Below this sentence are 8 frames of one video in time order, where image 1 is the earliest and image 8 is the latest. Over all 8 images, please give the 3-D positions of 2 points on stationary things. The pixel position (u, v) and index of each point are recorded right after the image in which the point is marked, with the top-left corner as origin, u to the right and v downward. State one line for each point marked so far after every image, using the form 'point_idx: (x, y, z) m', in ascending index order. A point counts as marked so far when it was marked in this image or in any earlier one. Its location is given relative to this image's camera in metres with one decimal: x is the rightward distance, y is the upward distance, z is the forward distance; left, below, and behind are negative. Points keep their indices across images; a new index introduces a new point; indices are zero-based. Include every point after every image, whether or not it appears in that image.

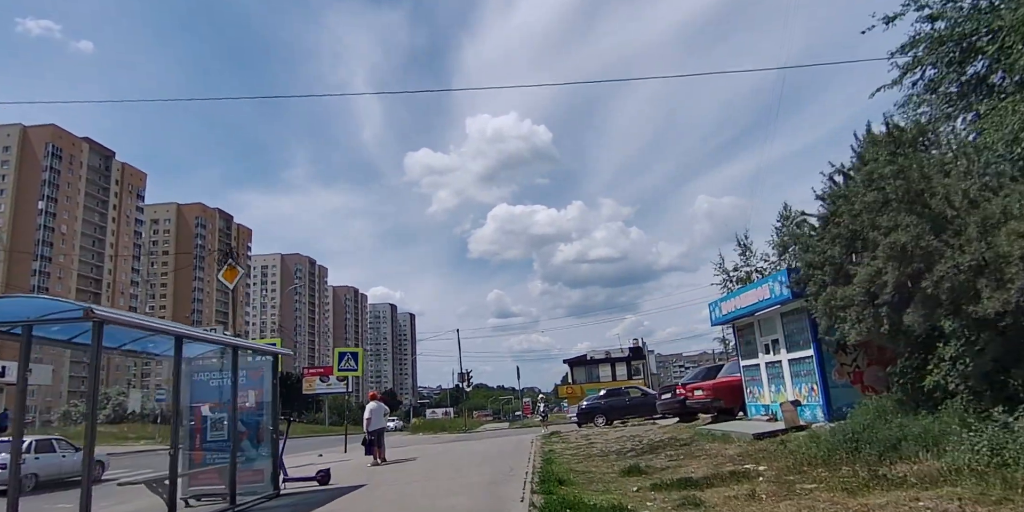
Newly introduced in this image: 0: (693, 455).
0: (+3.0, -3.3, +11.2) m
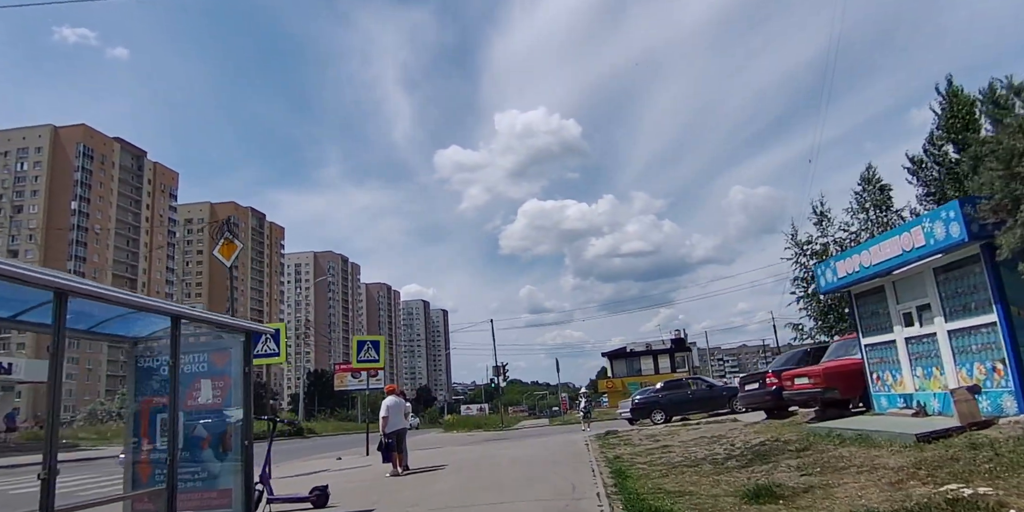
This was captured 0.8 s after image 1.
0: (+3.7, -2.5, +7.9) m
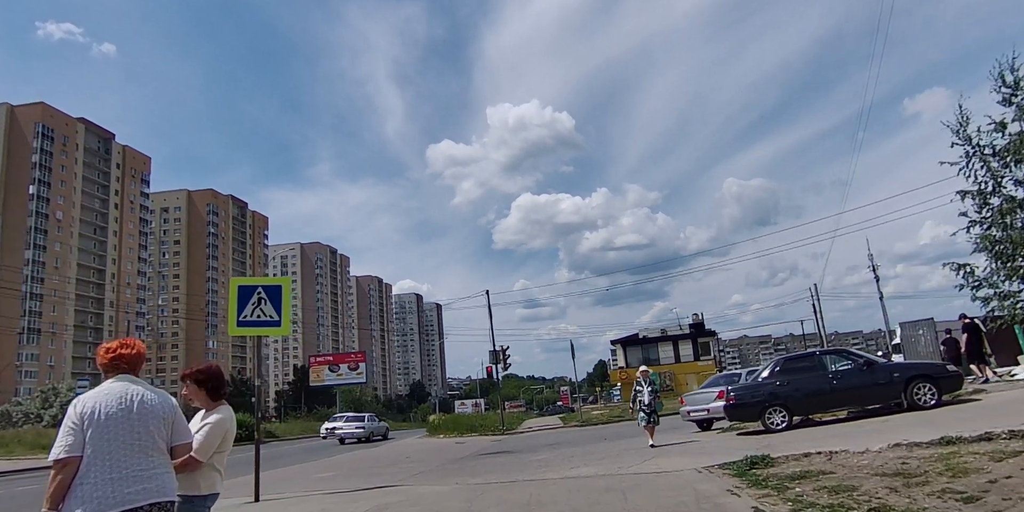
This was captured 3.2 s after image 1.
0: (+4.1, -0.4, -1.1) m
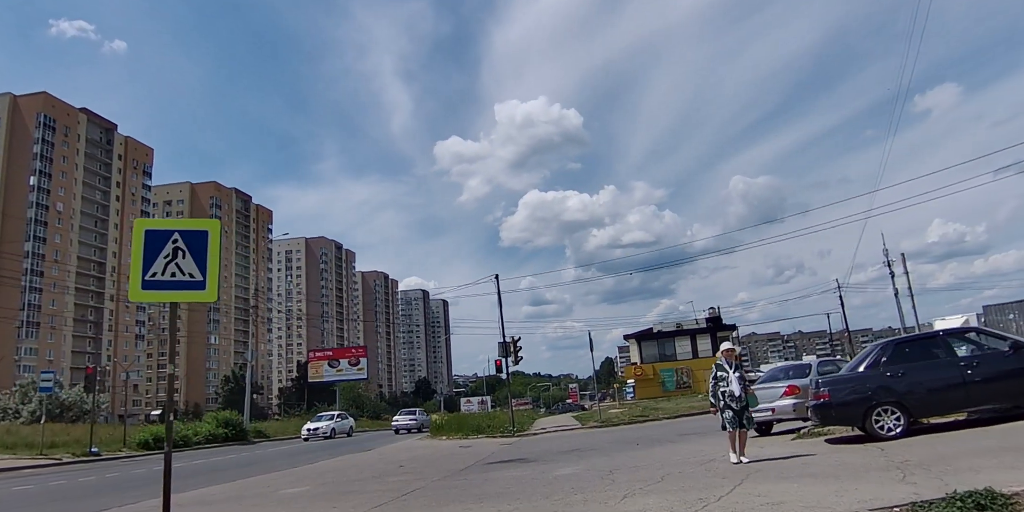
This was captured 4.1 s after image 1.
0: (+4.3, +0.2, -4.3) m
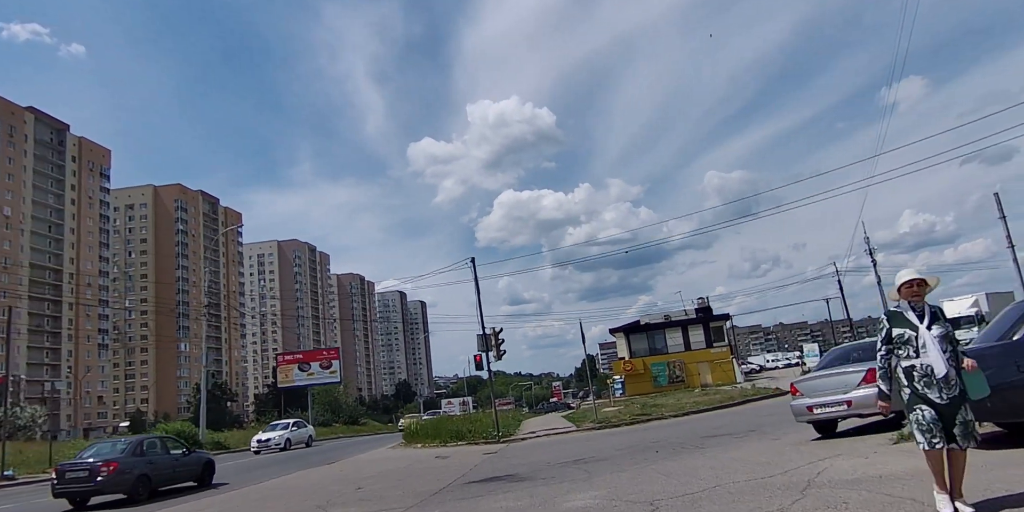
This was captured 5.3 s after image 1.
0: (+4.6, +1.1, -7.5) m
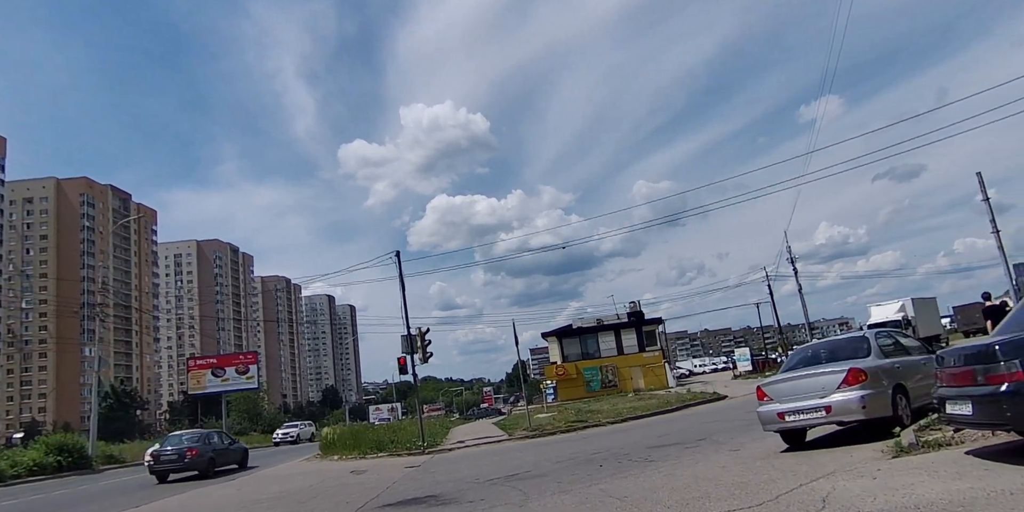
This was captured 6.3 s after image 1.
0: (+5.4, +1.4, -8.8) m
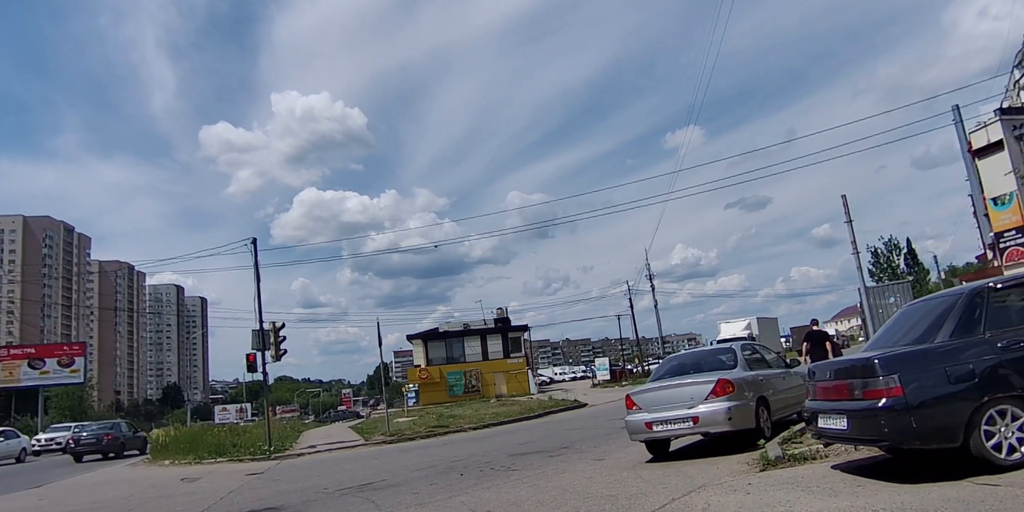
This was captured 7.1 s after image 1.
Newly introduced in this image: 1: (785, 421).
0: (+7.2, +1.2, -8.3) m
1: (+4.2, -2.5, +10.3) m
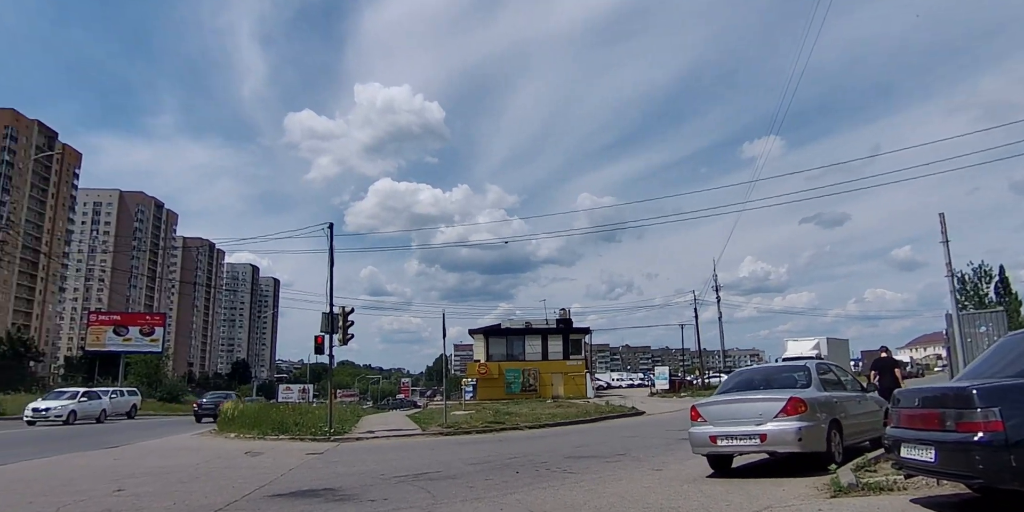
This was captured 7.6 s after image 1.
0: (+6.5, +0.8, -9.0) m
1: (+5.0, -2.8, +9.8) m
